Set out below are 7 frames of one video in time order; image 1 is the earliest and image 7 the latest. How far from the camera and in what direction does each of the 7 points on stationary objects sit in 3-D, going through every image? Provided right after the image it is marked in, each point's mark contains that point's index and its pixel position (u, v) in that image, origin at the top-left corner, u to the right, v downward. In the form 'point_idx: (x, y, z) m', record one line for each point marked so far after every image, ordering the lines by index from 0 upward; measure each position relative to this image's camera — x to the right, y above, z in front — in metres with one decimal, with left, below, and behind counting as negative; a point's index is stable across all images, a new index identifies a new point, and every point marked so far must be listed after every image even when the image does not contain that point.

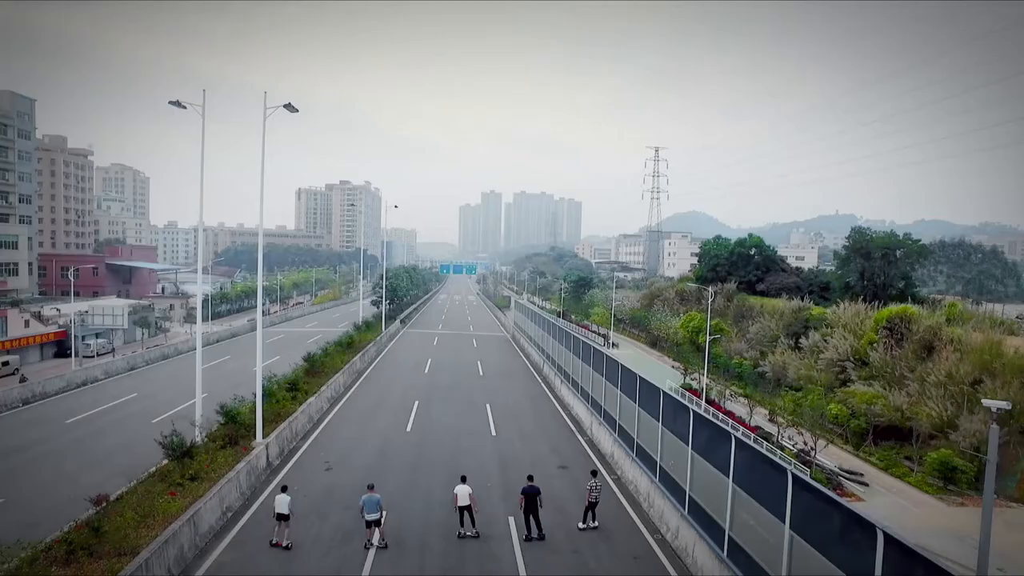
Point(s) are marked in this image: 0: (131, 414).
0: (-12.9, -4.3, +20.9) m
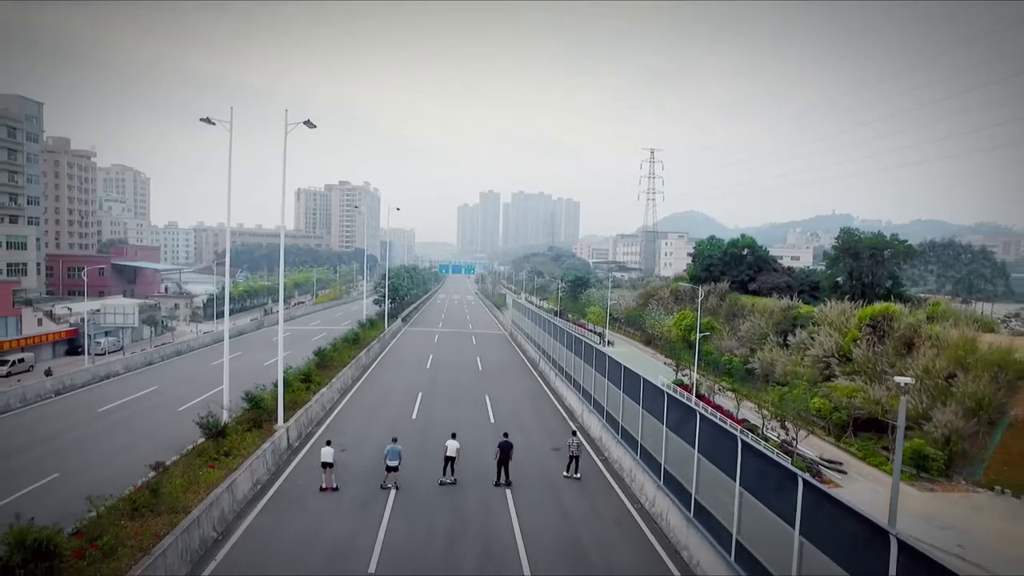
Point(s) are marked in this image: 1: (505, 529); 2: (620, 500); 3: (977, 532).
0: (-13.0, -4.3, +22.1) m
1: (-0.2, -4.4, +10.7) m
2: (+2.3, -4.5, +12.7) m
3: (+14.1, -7.4, +17.9) m
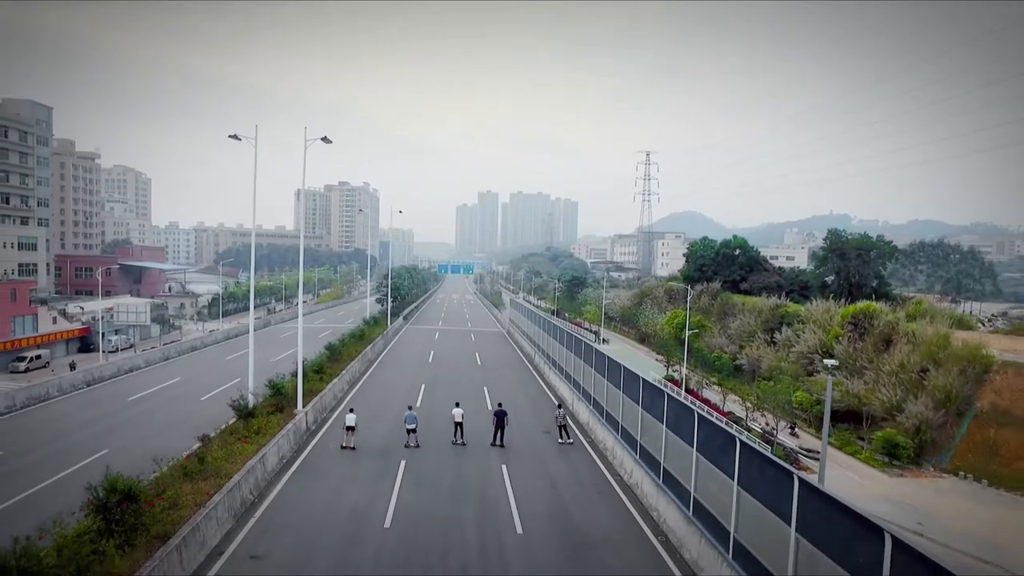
0: (-13.1, -4.2, +23.4) m
1: (-0.3, -4.3, +12.1) m
2: (+2.2, -4.5, +14.1) m
3: (+14.0, -7.4, +19.4) m
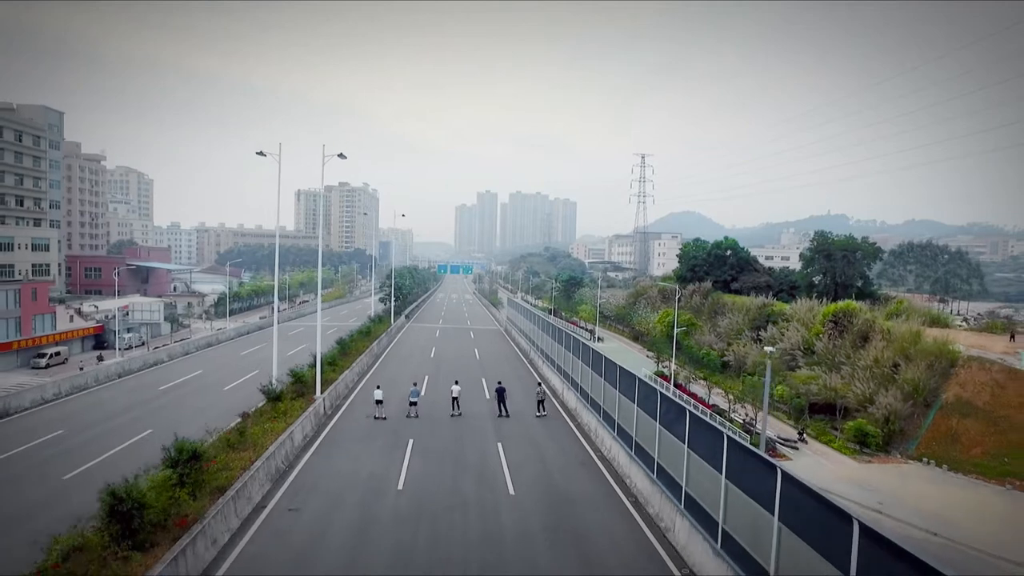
0: (-13.3, -4.2, +25.1) m
1: (-0.4, -4.3, +13.8) m
2: (+2.1, -4.4, +15.8) m
3: (+13.8, -7.4, +21.1) m
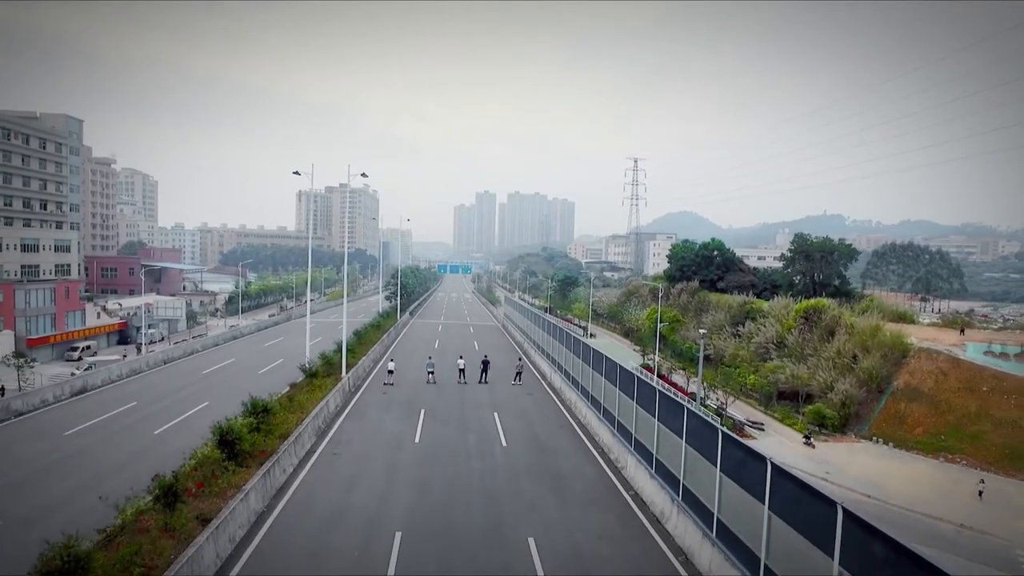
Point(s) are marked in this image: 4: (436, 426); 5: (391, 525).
0: (-13.5, -4.1, +28.0) m
1: (-0.6, -4.2, +16.8) m
2: (+1.9, -4.4, +18.8) m
3: (+13.7, -7.3, +24.1) m
4: (-2.1, -4.0, +16.3) m
5: (-2.1, -4.3, +10.6) m
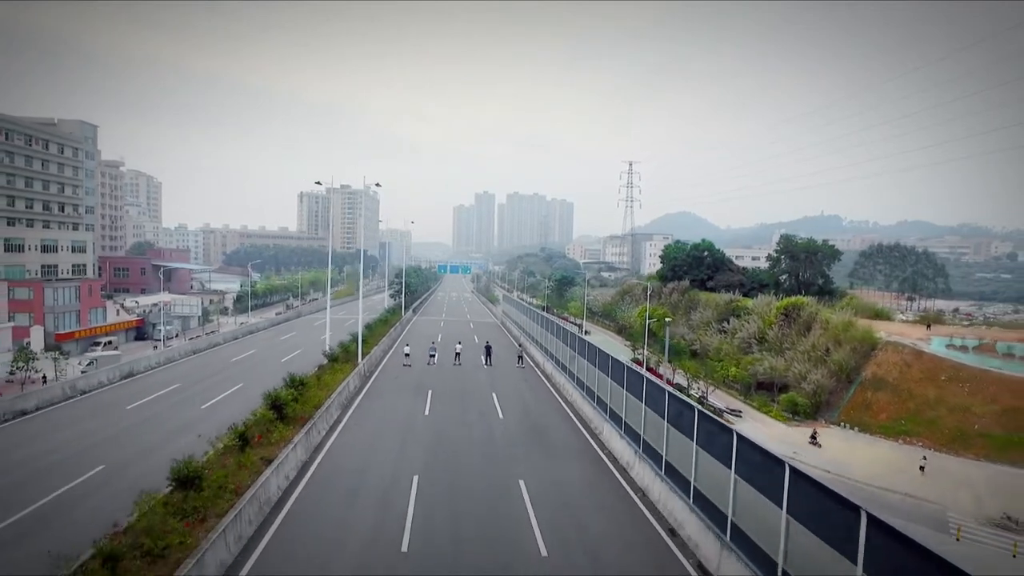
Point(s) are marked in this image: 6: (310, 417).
0: (-13.6, -4.0, +30.4) m
1: (-0.7, -4.1, +19.1) m
2: (+1.8, -4.2, +21.2) m
3: (+13.5, -7.1, +26.5) m
4: (-2.2, -3.9, +18.7) m
5: (-2.3, -4.2, +13.0) m
6: (-4.6, -3.0, +13.6) m
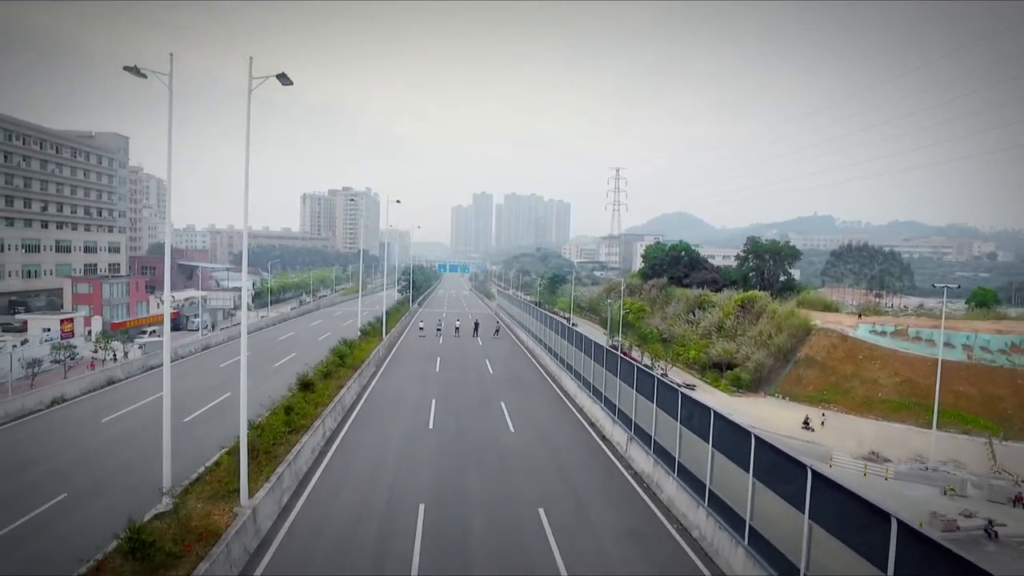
0: (-14.1, -3.7, +36.5) m
1: (-1.2, -3.8, +25.2) m
2: (+1.3, -3.9, +27.3) m
3: (+13.0, -6.8, +32.6) m
4: (-2.7, -3.5, +24.8) m
5: (-2.7, -3.9, +19.1) m
6: (-5.1, -2.7, +19.7) m
